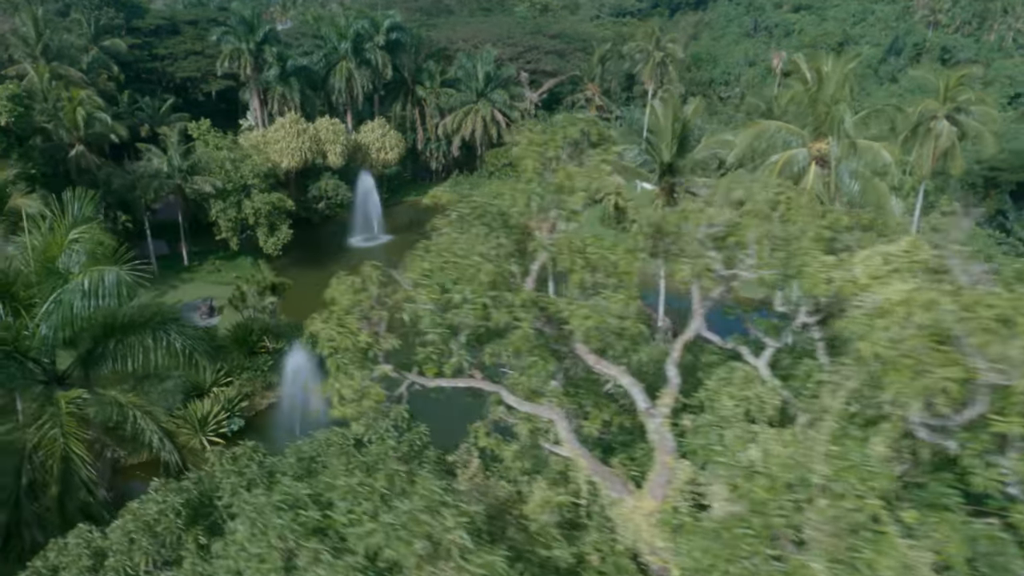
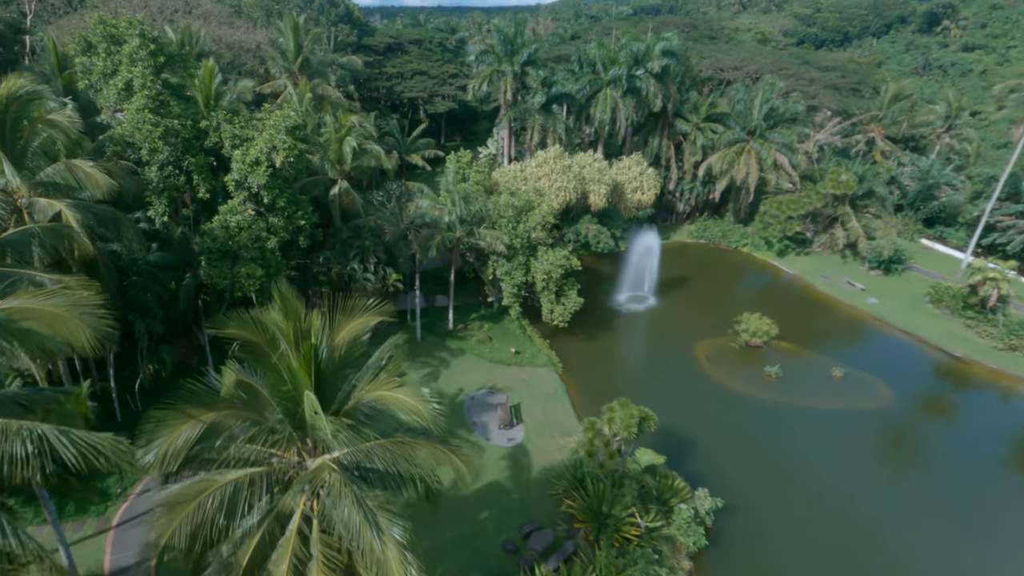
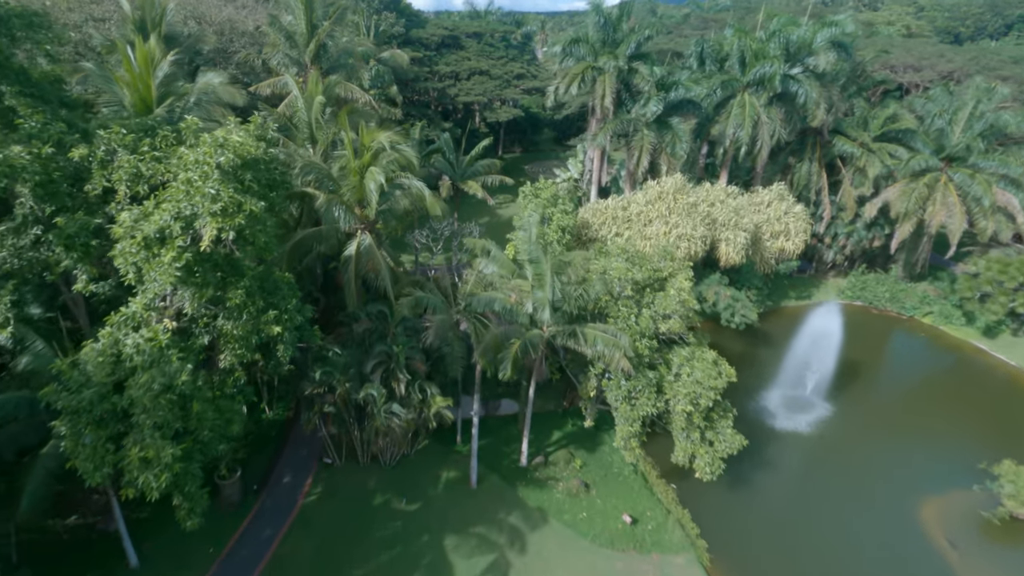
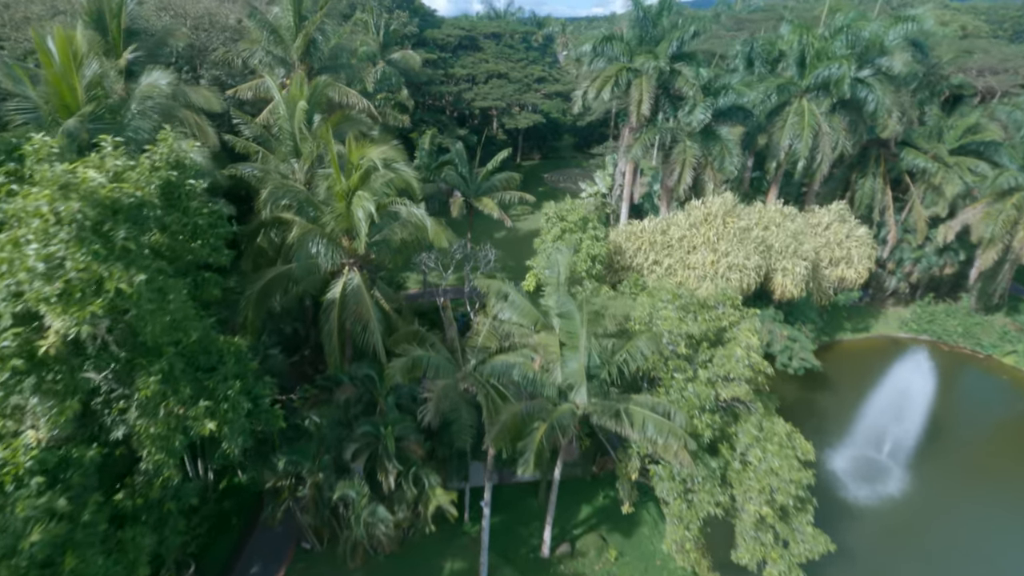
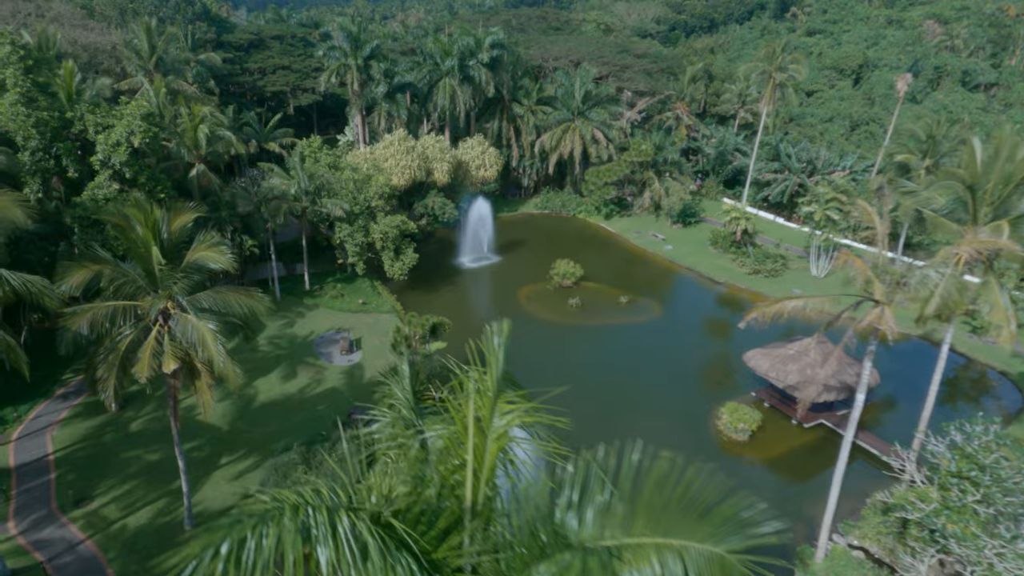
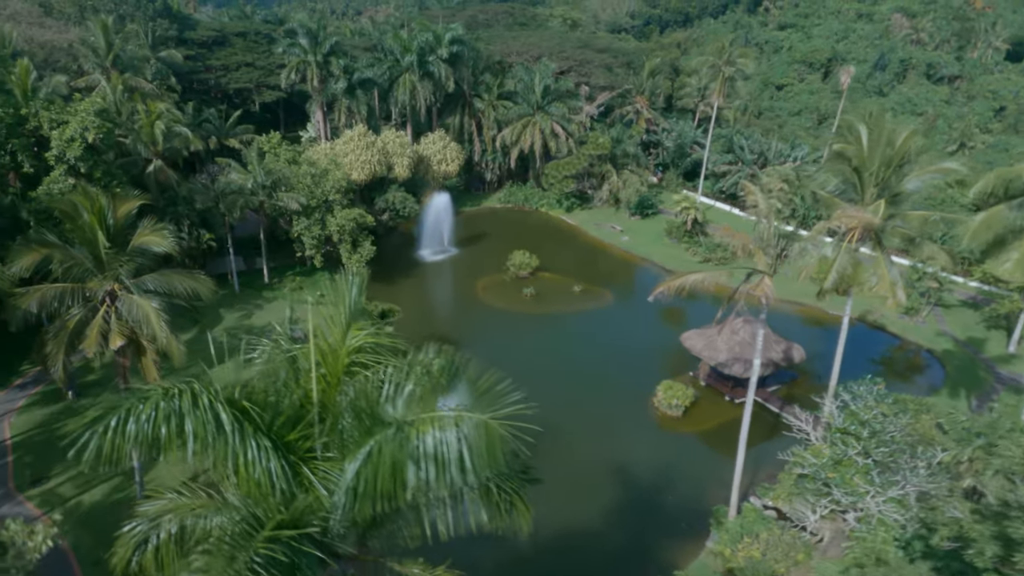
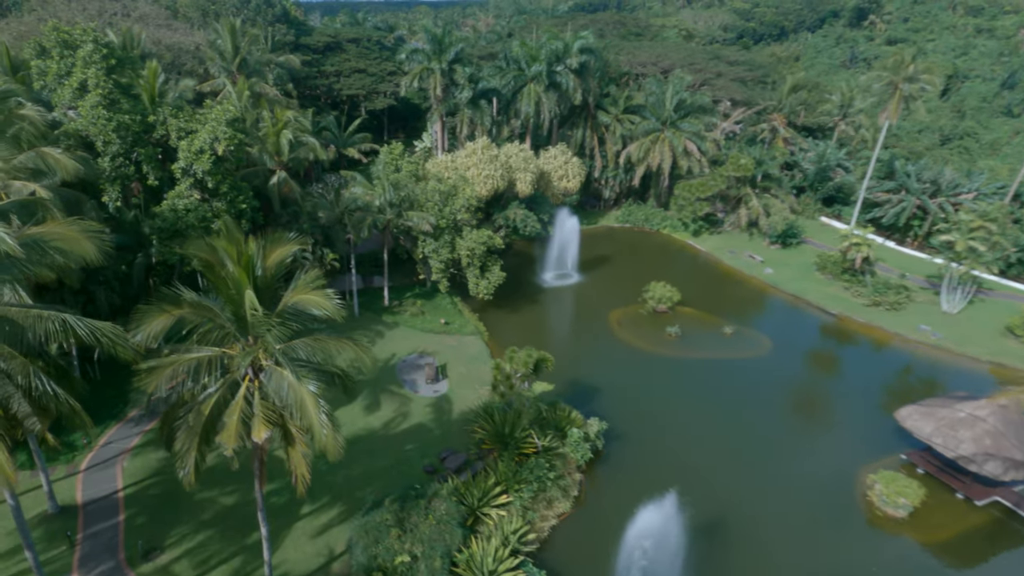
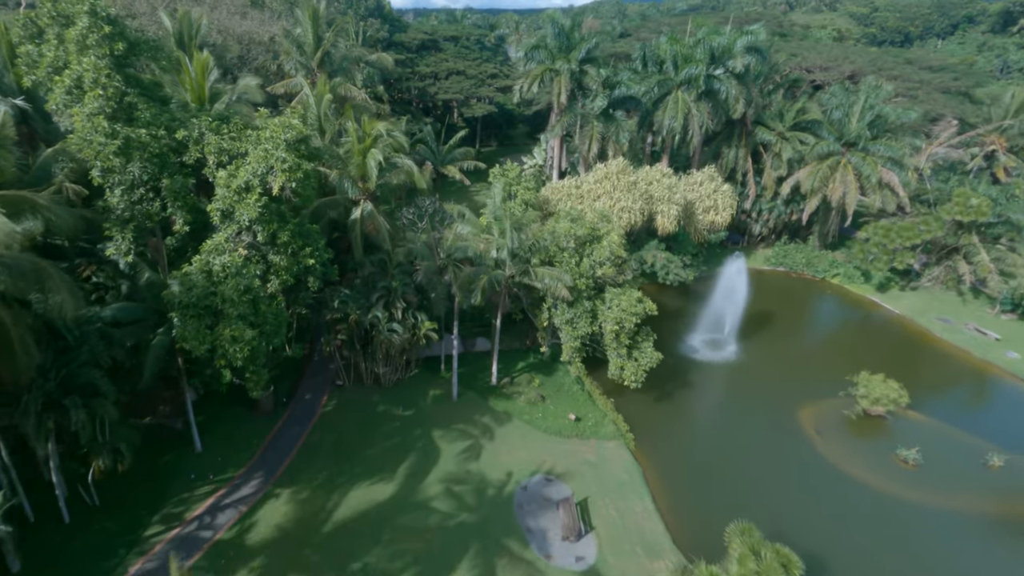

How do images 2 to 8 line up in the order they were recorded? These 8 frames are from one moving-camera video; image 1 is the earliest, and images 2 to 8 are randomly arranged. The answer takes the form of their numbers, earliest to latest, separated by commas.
6, 5, 7, 2, 8, 3, 4
